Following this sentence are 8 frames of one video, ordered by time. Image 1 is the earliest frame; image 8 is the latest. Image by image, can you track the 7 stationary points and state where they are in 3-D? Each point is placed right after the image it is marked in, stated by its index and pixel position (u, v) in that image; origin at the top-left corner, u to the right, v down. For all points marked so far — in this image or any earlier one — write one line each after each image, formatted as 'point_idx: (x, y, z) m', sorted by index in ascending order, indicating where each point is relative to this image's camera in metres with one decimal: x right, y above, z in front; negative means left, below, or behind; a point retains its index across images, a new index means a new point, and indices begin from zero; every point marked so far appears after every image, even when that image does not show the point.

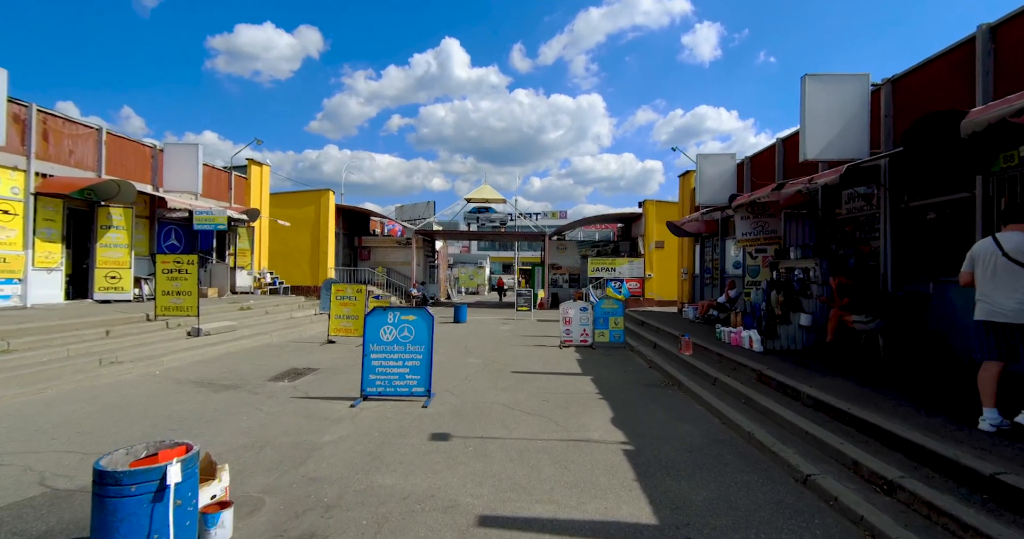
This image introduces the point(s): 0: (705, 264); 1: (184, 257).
0: (+6.5, +0.2, +18.2) m
1: (-7.3, +0.3, +11.9) m
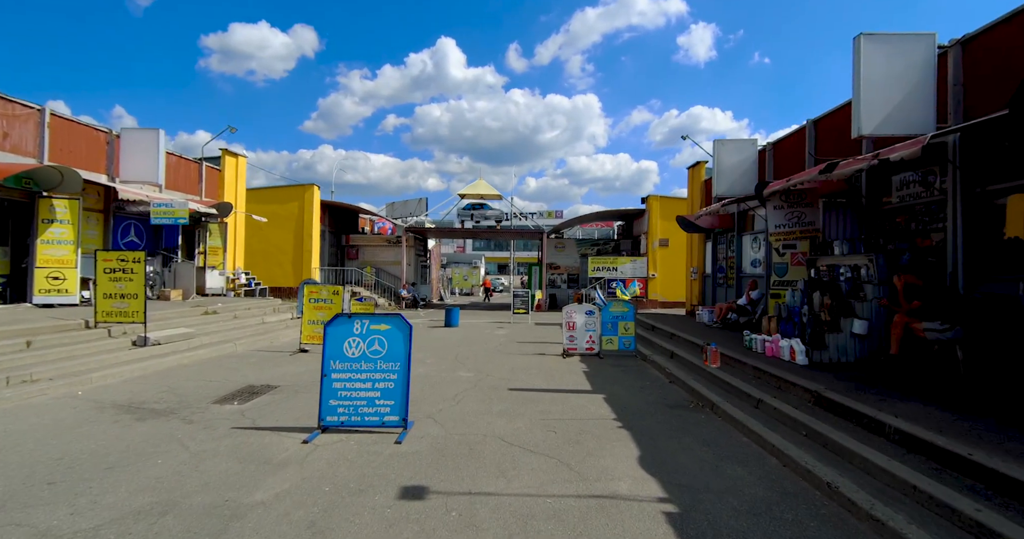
0: (+6.4, +0.2, +16.7) m
1: (-7.3, +0.3, +10.3) m
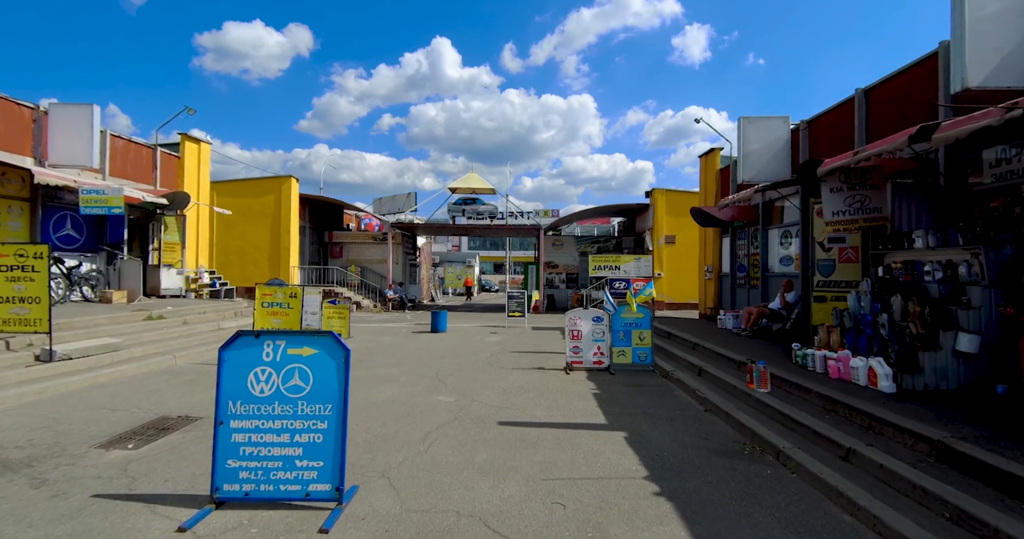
0: (+6.2, +0.2, +14.8) m
1: (-7.4, +0.3, +8.3) m
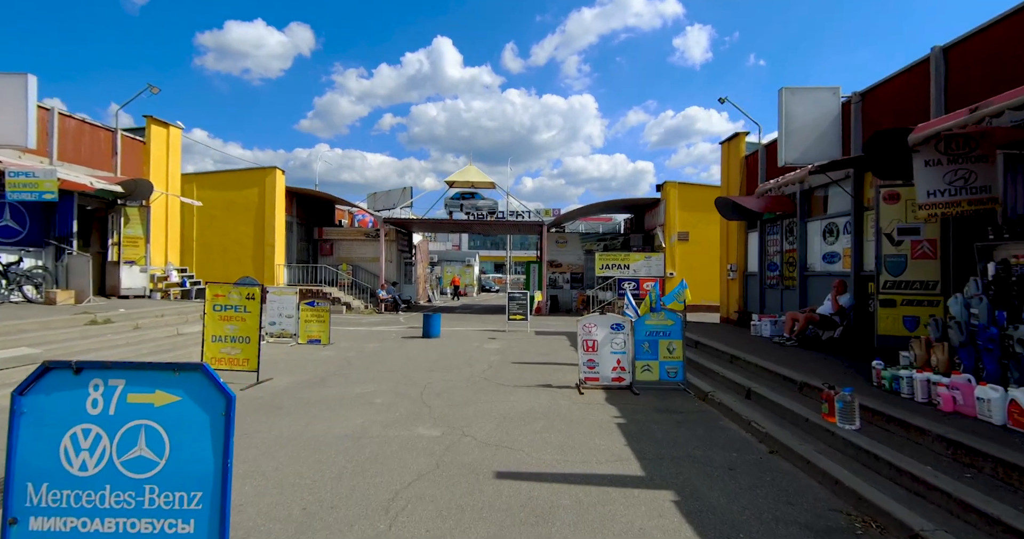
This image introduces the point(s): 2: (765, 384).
0: (+6.3, +0.3, +13.1) m
1: (-7.4, +0.4, +6.6) m
2: (+3.3, -1.5, +7.1) m
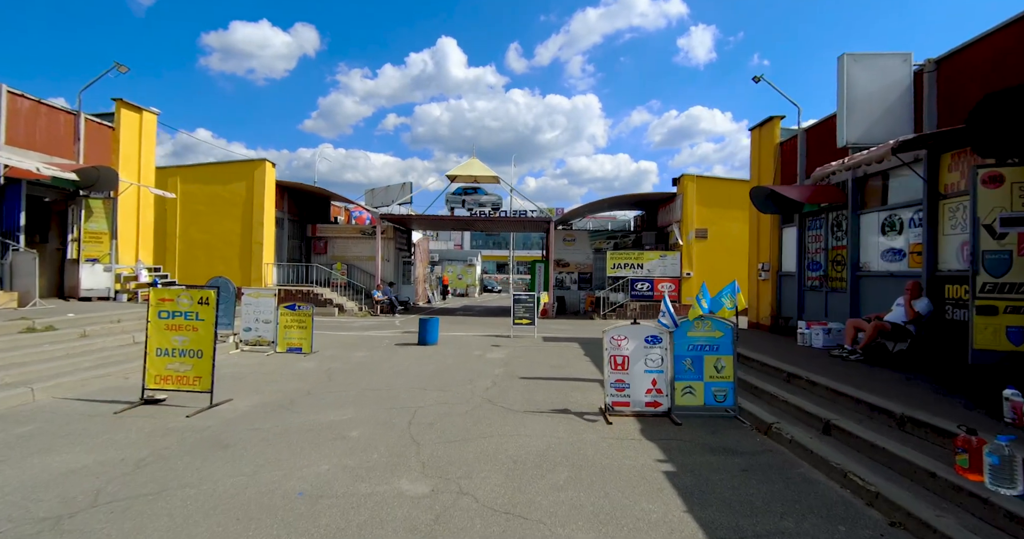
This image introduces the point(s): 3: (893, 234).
0: (+6.4, +0.3, +11.6) m
1: (-7.3, +0.4, +5.2) m
2: (+3.4, -1.5, +5.6) m
3: (+6.4, +0.6, +9.1) m
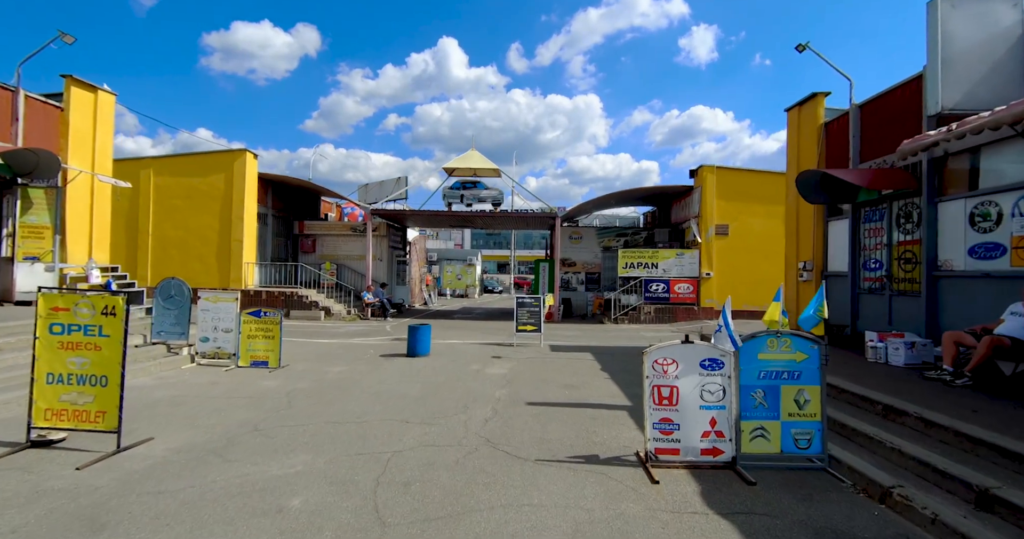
0: (+6.5, +0.3, +9.9) m
1: (-7.2, +0.4, +3.4) m
2: (+3.5, -1.5, +3.9) m
3: (+6.5, +0.6, +7.4) m
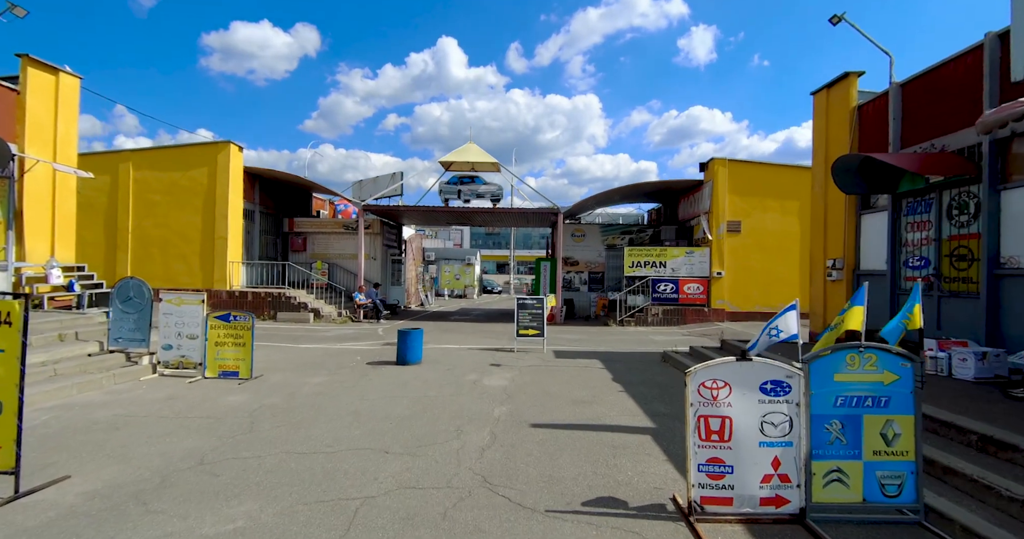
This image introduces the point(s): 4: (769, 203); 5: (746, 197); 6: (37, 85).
0: (+6.5, +0.3, +8.8) m
1: (-7.2, +0.5, +2.4) m
2: (+3.5, -1.5, +2.8) m
3: (+6.5, +0.6, +6.3) m
4: (+8.6, +2.2, +18.1) m
5: (+7.8, +2.4, +18.0) m
6: (-10.1, +3.9, +11.5) m
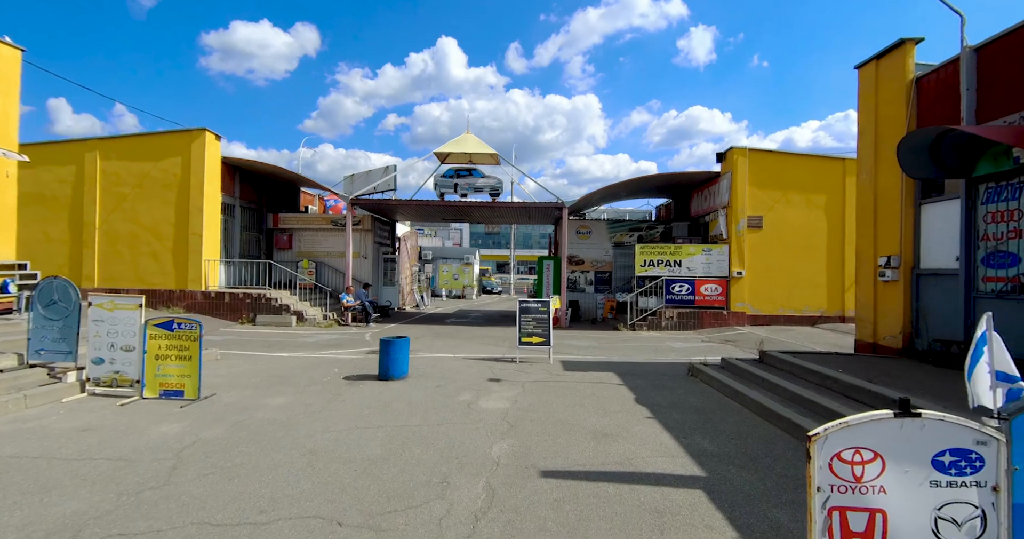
0: (+6.6, +0.3, +7.3) m
1: (-7.2, +0.5, +0.9) m
2: (+3.6, -1.4, +1.3) m
3: (+6.6, +0.7, +4.8) m
4: (+8.6, +2.3, +16.6) m
5: (+7.8, +2.4, +16.5) m
6: (-10.0, +3.9, +10.1) m
